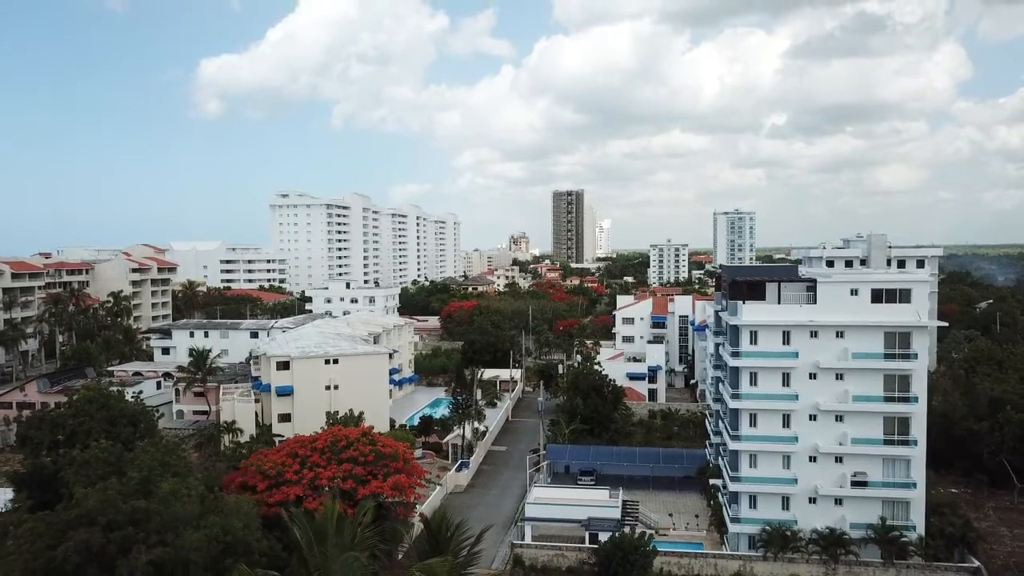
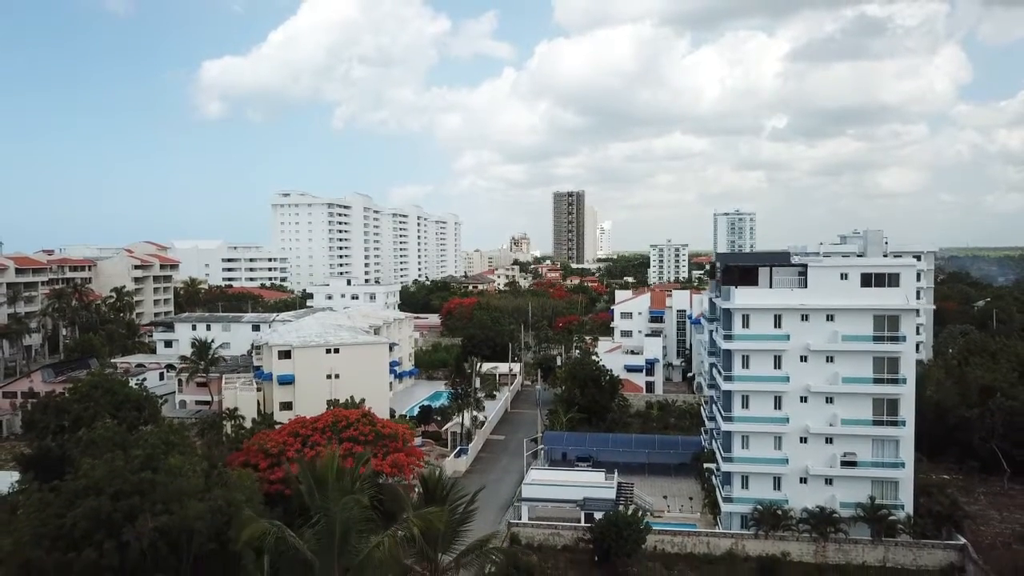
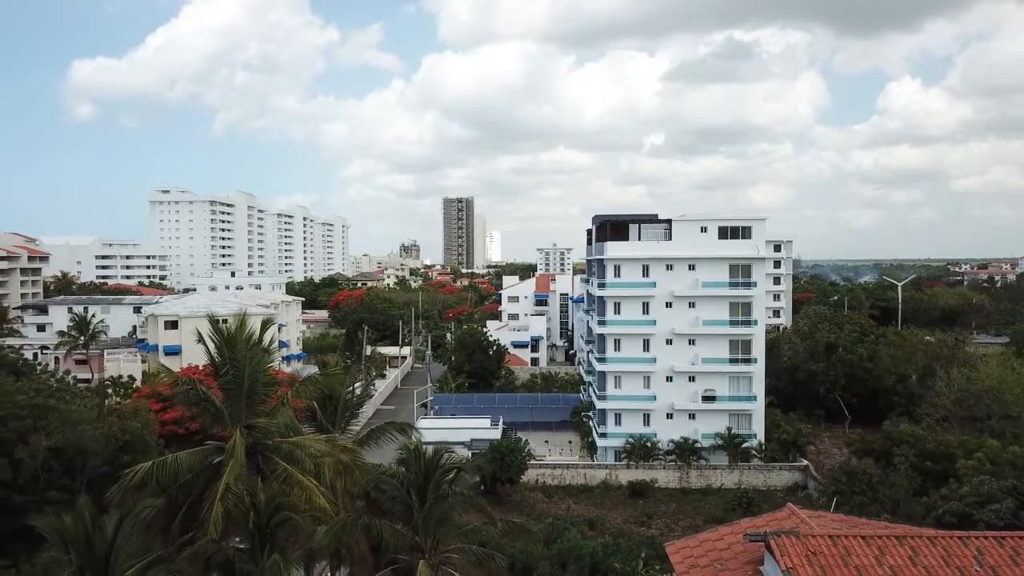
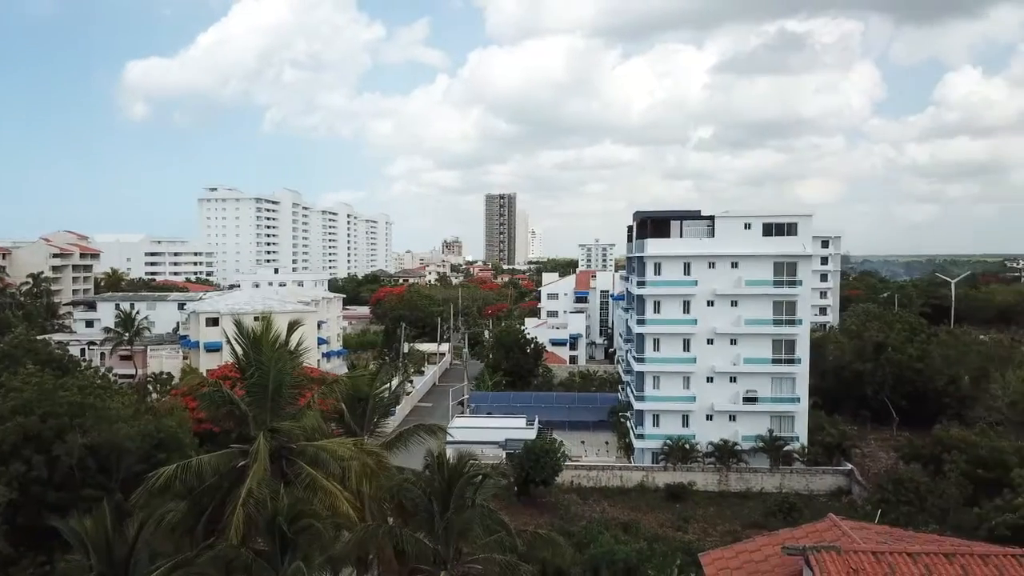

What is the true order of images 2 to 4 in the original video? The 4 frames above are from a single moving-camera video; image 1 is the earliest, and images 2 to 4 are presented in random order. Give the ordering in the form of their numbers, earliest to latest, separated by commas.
2, 4, 3
